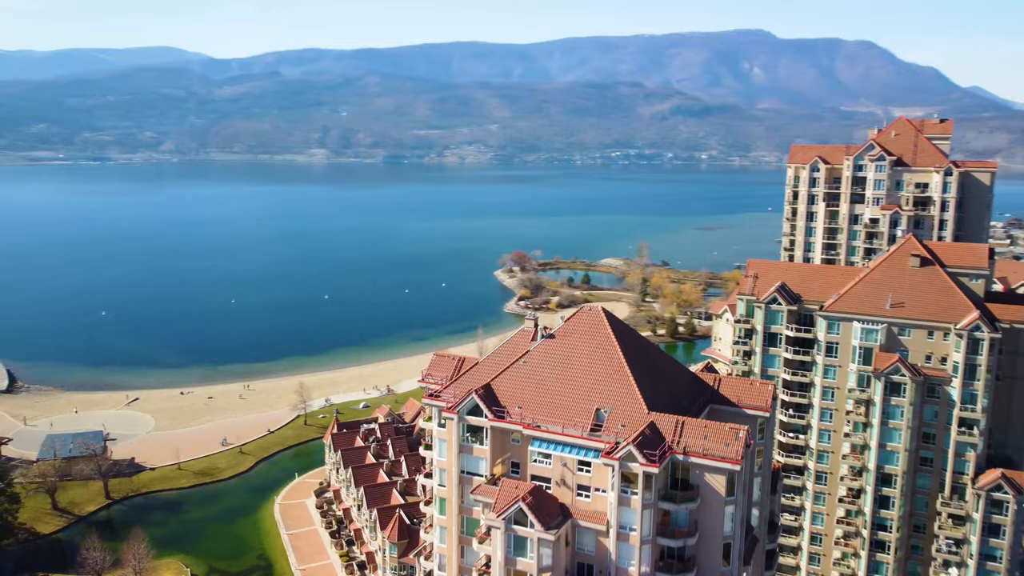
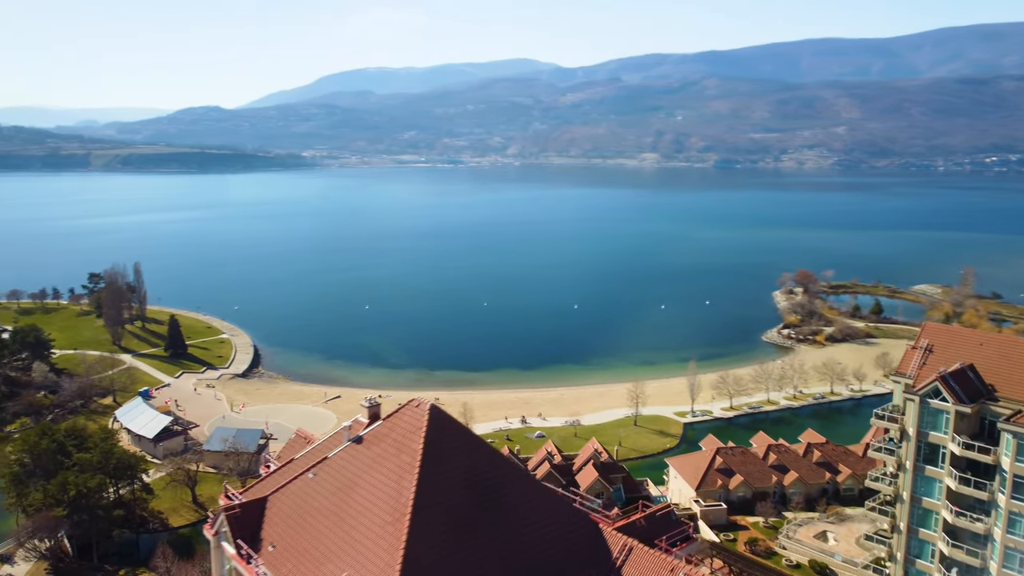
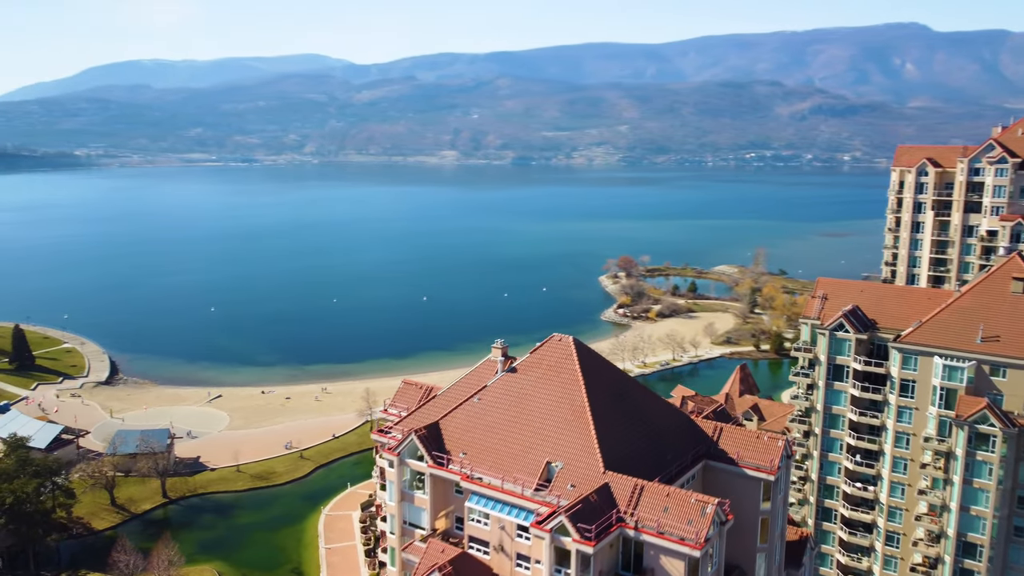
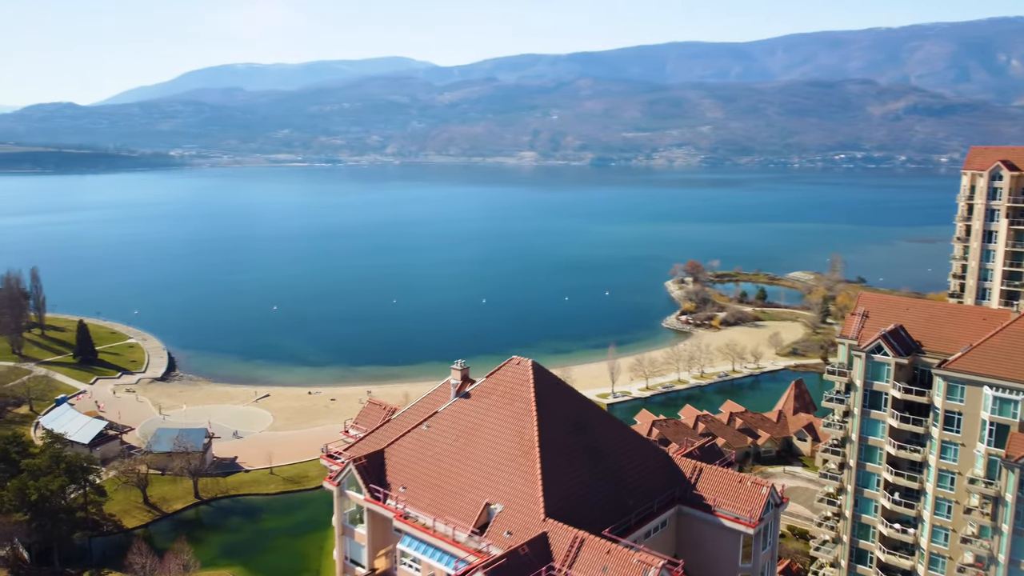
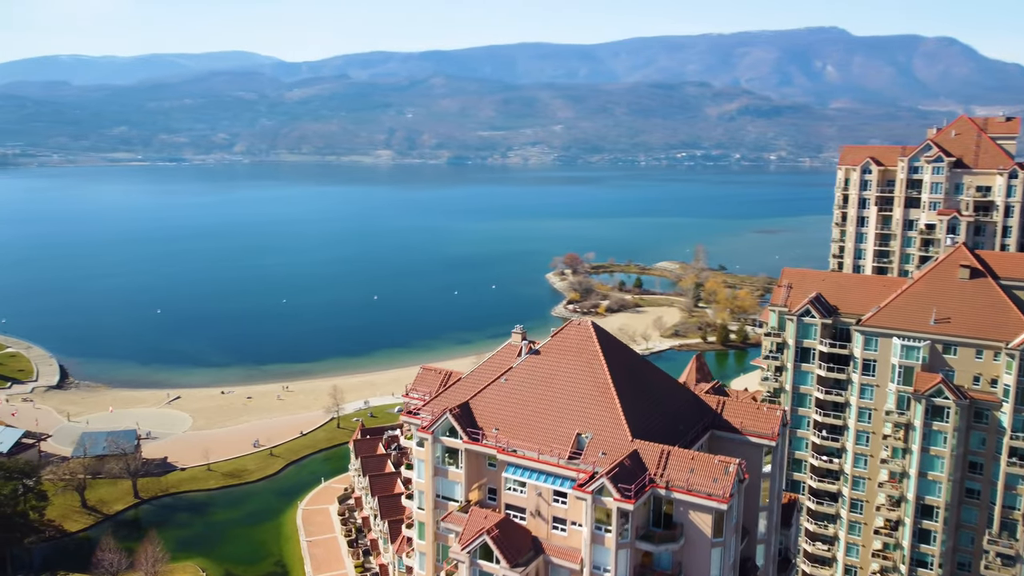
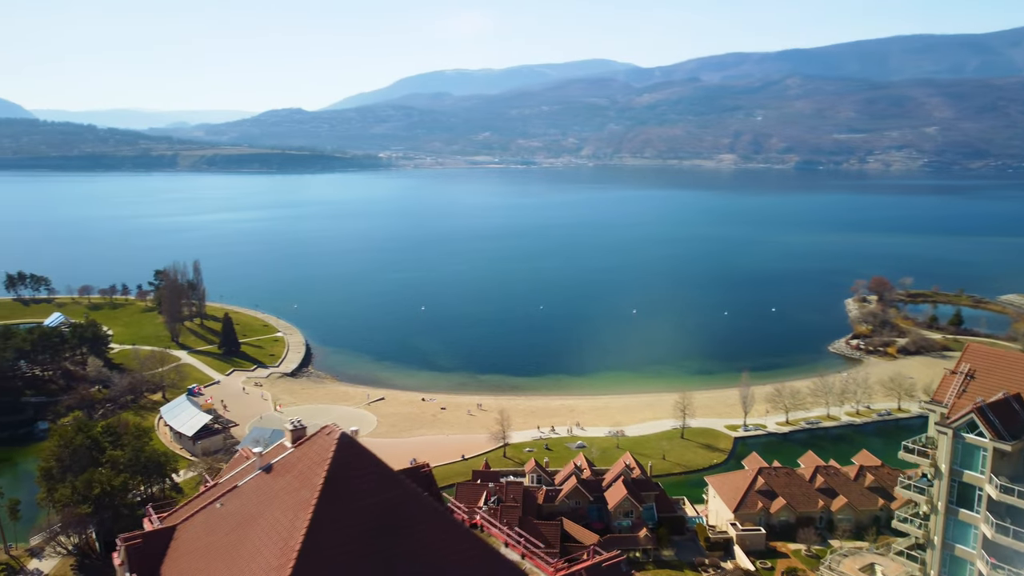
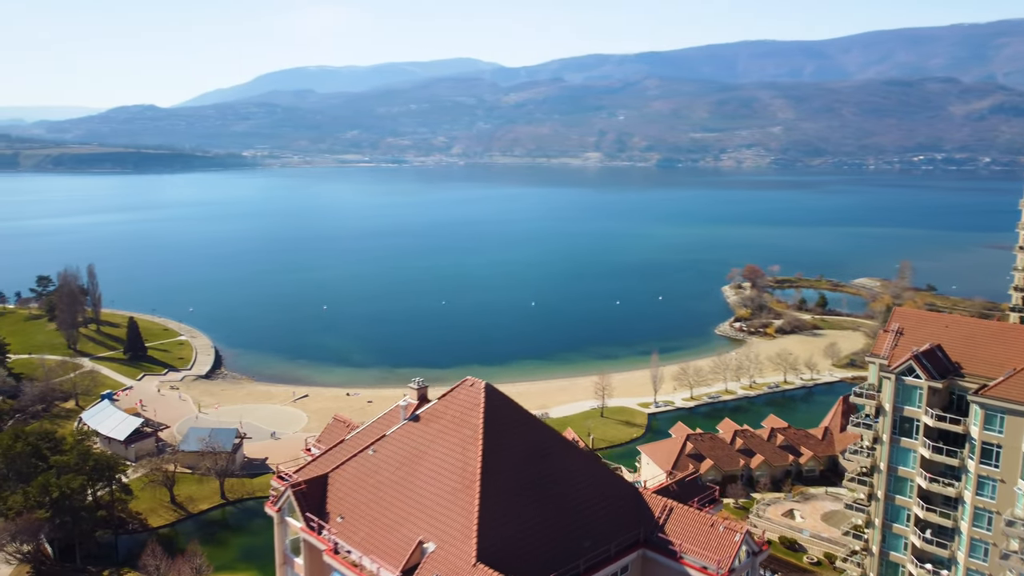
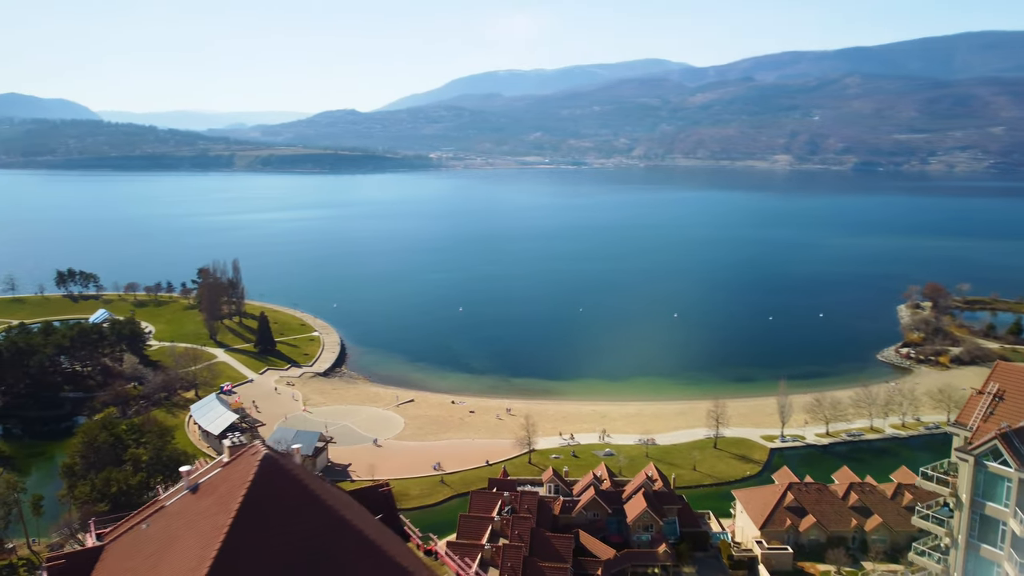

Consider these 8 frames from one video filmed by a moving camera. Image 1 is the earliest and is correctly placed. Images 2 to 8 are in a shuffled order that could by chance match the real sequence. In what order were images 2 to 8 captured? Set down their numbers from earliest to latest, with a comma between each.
5, 3, 4, 7, 2, 6, 8
